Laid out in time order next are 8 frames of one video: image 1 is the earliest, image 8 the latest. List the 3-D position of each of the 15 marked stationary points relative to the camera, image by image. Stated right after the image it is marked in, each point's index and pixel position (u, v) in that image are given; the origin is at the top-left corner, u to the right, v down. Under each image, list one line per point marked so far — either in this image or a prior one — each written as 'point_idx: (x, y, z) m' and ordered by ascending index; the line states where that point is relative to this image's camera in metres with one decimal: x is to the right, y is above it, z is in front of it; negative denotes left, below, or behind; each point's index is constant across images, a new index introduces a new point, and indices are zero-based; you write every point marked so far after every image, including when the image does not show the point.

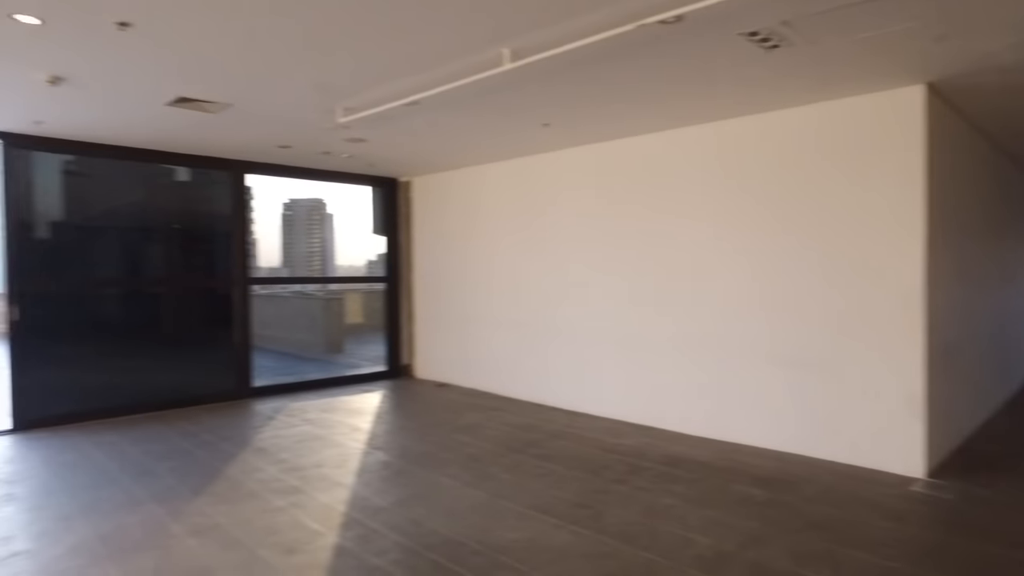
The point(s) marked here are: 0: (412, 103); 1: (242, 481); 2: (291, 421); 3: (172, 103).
0: (-0.6, +1.1, +3.7) m
1: (-1.5, -1.0, +3.4) m
2: (-1.7, -1.0, +4.8) m
3: (-2.0, +1.1, +3.7) m
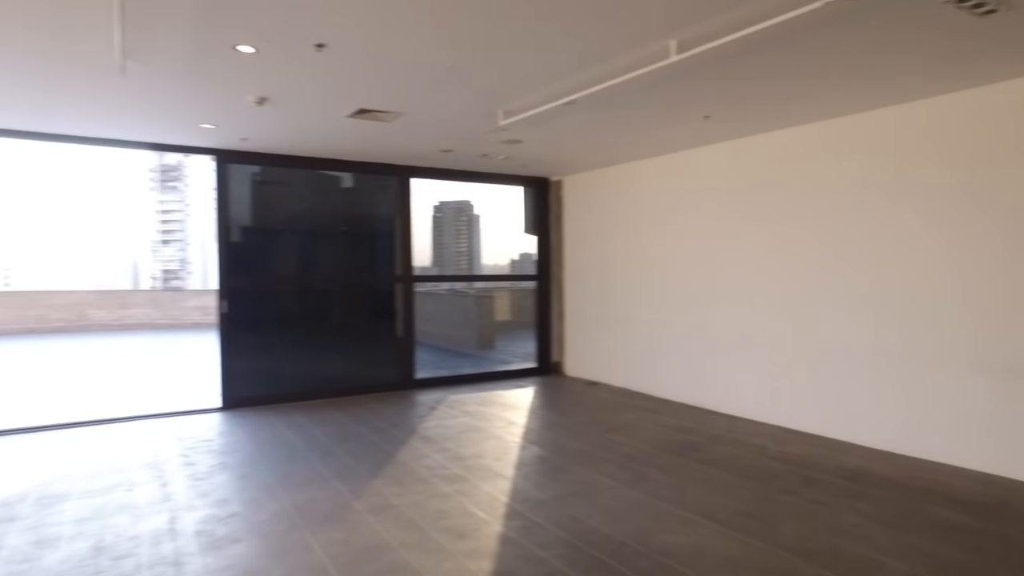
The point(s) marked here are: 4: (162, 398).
0: (+0.3, +1.1, +3.8) m
1: (-0.6, -1.0, +3.6) m
2: (-0.5, -1.0, +5.0) m
3: (-1.0, +1.1, +4.0) m
4: (-3.2, -1.0, +5.8) m
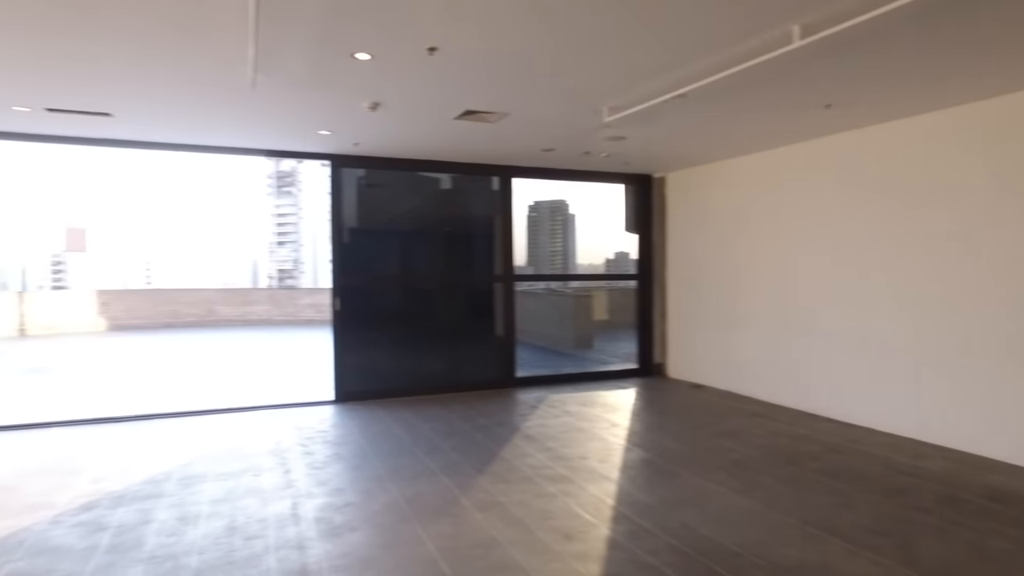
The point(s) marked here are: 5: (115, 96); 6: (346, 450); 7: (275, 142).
0: (+1.0, +1.1, +3.6) m
1: (0.0, -1.0, +3.6) m
2: (+0.3, -1.0, +5.0) m
3: (-0.3, +1.1, +4.1) m
4: (-2.3, -1.0, +6.2) m
5: (-2.4, +1.2, +3.8) m
6: (-1.0, -1.0, +3.9) m
7: (-1.9, +1.2, +5.0) m
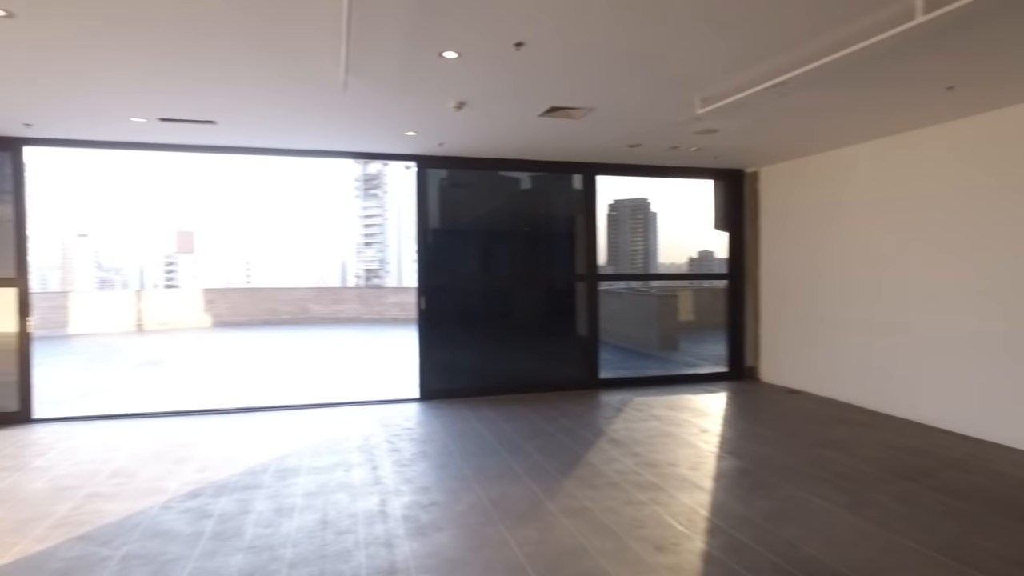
0: (+1.5, +1.1, +3.4) m
1: (+0.5, -1.0, +3.5) m
2: (+1.0, -1.0, +4.9) m
3: (+0.2, +1.1, +4.0) m
4: (-1.5, -1.0, +6.4) m
5: (-1.9, +1.2, +4.0) m
6: (-0.5, -1.0, +4.0) m
7: (-1.2, +1.2, +5.2) m
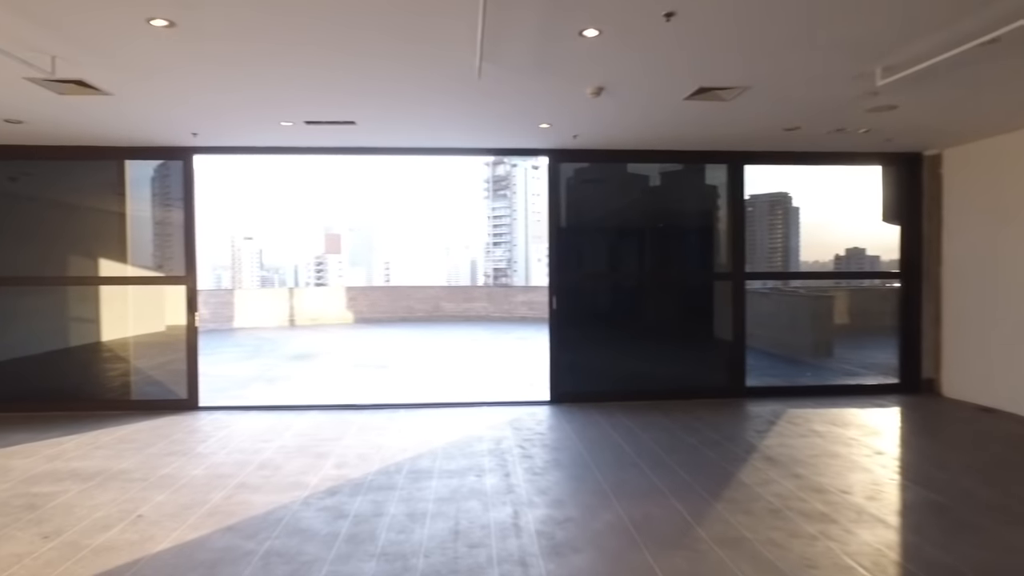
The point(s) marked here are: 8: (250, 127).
0: (+2.1, +1.1, +2.8) m
1: (+1.2, -1.0, +3.1) m
2: (+2.0, -1.0, +4.3) m
3: (+1.0, +1.1, +3.6) m
4: (-0.1, -1.0, +6.3) m
5: (-1.0, +1.2, +4.1) m
6: (+0.3, -1.0, +3.8) m
7: (-0.1, +1.2, +5.1) m
8: (-1.9, +1.2, +4.6) m
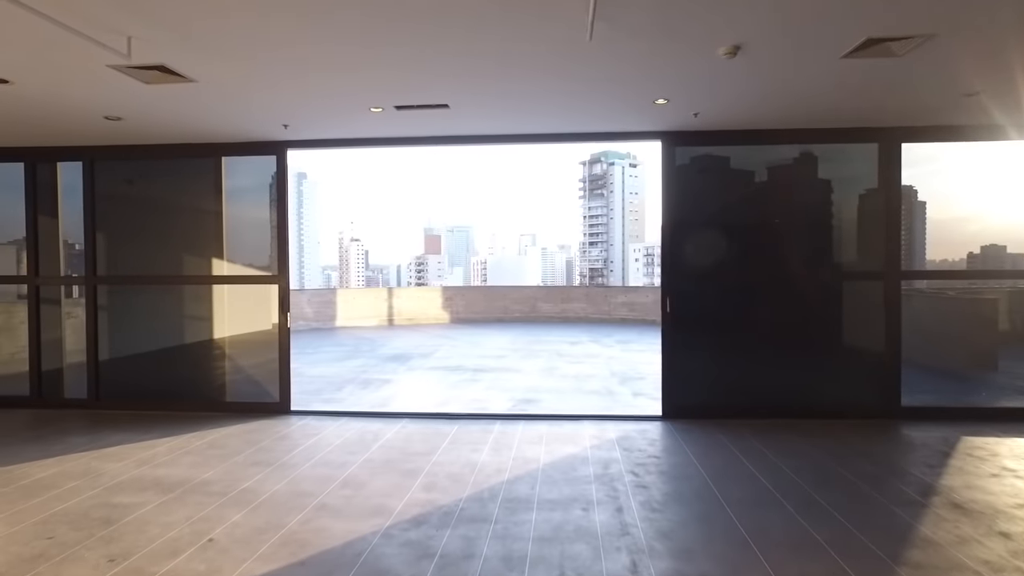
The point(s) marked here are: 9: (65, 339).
0: (+2.6, +1.1, +2.0) m
1: (+1.7, -1.0, +2.4) m
2: (+2.6, -1.0, +3.5) m
3: (+1.6, +1.1, +3.0) m
4: (+0.8, -1.0, +5.8) m
5: (-0.4, +1.2, +3.7) m
6: (+0.9, -1.0, +3.2) m
7: (+0.7, +1.2, +4.5) m
8: (-1.2, +1.2, +4.4) m
9: (-3.7, -0.4, +5.2) m
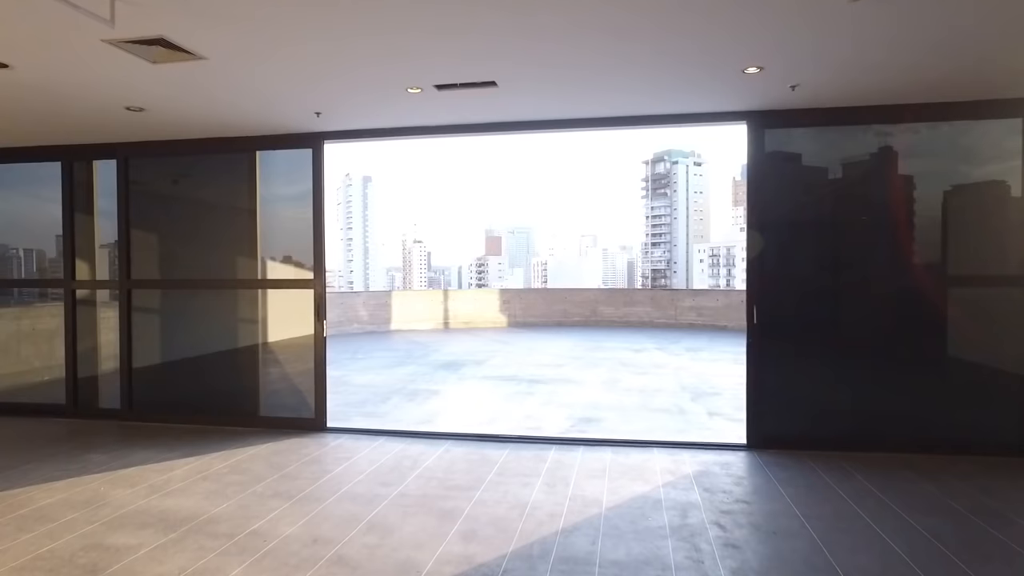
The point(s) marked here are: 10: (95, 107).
0: (+2.7, +1.1, +1.2) m
1: (+1.8, -1.1, +1.7) m
2: (+2.9, -1.0, +2.7) m
3: (+1.8, +1.1, +2.2) m
4: (+1.3, -1.1, +5.1) m
5: (-0.1, +1.2, +3.2) m
6: (+1.1, -1.1, +2.5) m
7: (+1.0, +1.1, +3.9) m
8: (-0.8, +1.2, +3.9) m
9: (-3.3, -0.5, +5.0) m
10: (-2.6, +1.1, +4.0) m
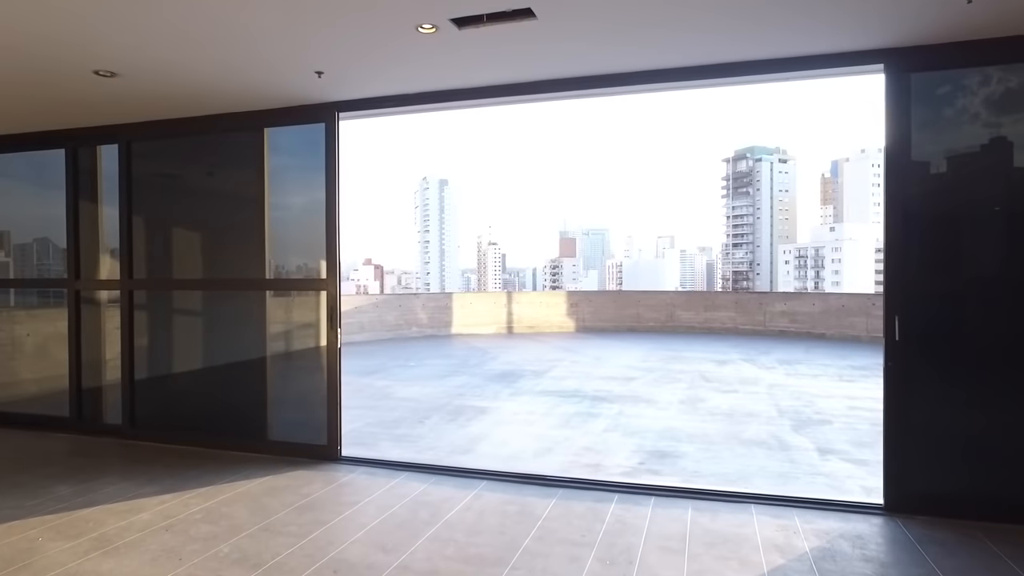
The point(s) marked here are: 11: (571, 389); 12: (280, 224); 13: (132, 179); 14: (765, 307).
0: (+2.6, +1.1, 0.0) m
1: (+1.8, -1.1, +0.5) m
2: (+2.9, -1.0, +1.4) m
3: (+1.8, +1.1, +1.1) m
4: (+1.7, -1.1, +4.0) m
5: (+0.1, +1.1, +2.3) m
6: (+1.2, -1.1, +1.5) m
7: (+1.2, +1.1, +2.9) m
8: (-0.6, +1.2, +3.1) m
9: (-2.9, -0.5, +4.5) m
10: (-2.4, +1.1, +3.4) m
11: (+0.6, -1.0, +6.5) m
12: (-1.5, +0.4, +4.1) m
13: (-2.6, +0.8, +4.4) m
14: (+4.7, -0.3, +11.5) m
